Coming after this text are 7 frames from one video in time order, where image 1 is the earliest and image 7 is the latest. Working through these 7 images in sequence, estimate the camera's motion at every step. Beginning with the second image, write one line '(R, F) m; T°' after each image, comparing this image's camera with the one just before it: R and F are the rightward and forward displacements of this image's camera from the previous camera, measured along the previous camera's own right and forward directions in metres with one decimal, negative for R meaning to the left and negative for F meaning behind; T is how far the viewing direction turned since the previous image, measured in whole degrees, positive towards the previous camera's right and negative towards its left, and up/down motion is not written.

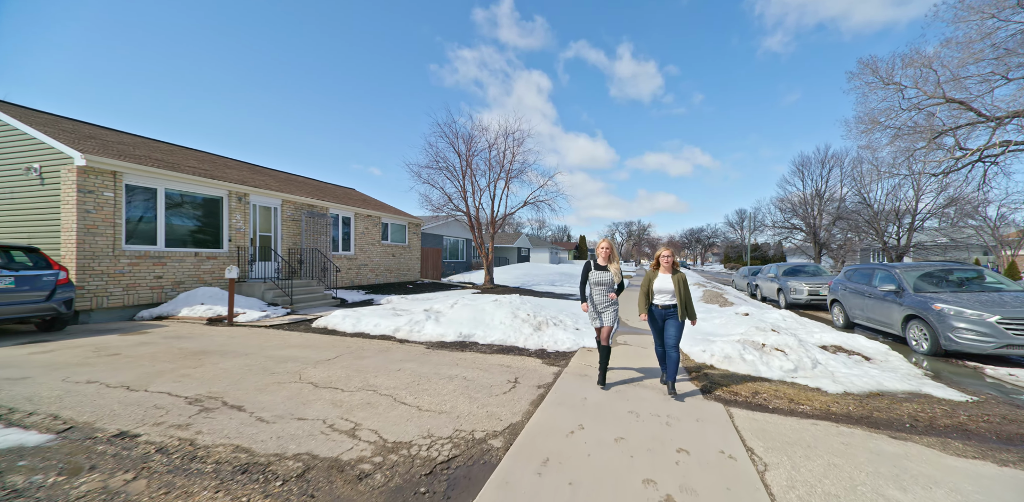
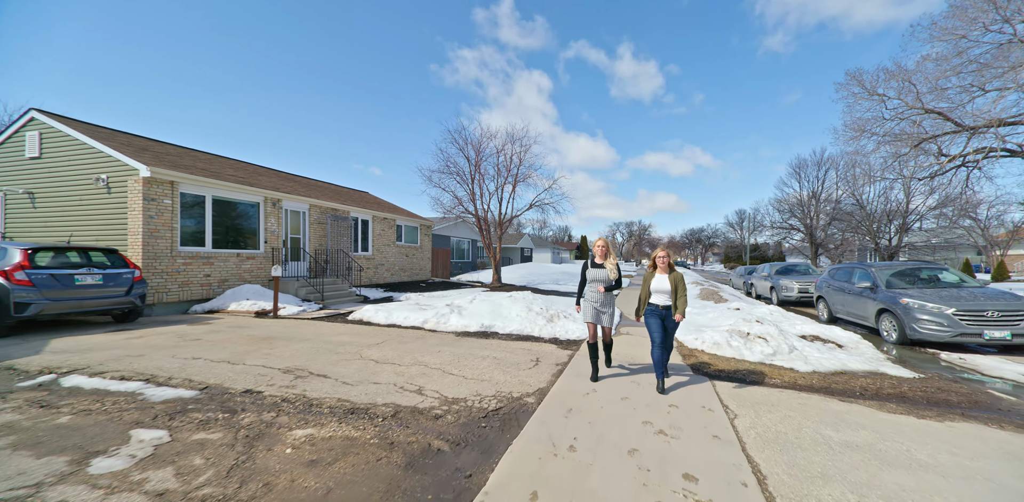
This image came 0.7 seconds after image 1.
(-0.3, -0.9) m; 0°
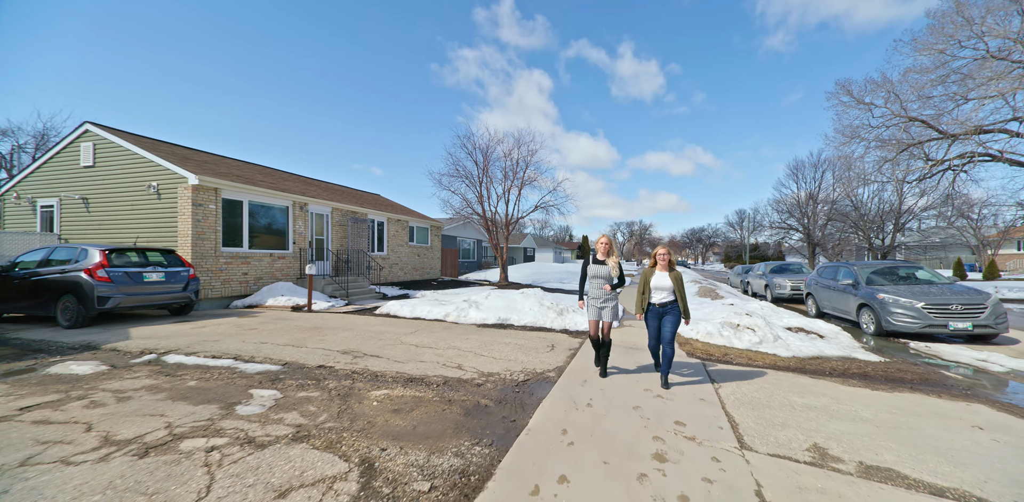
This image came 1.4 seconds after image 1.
(-0.3, -0.8) m; 0°
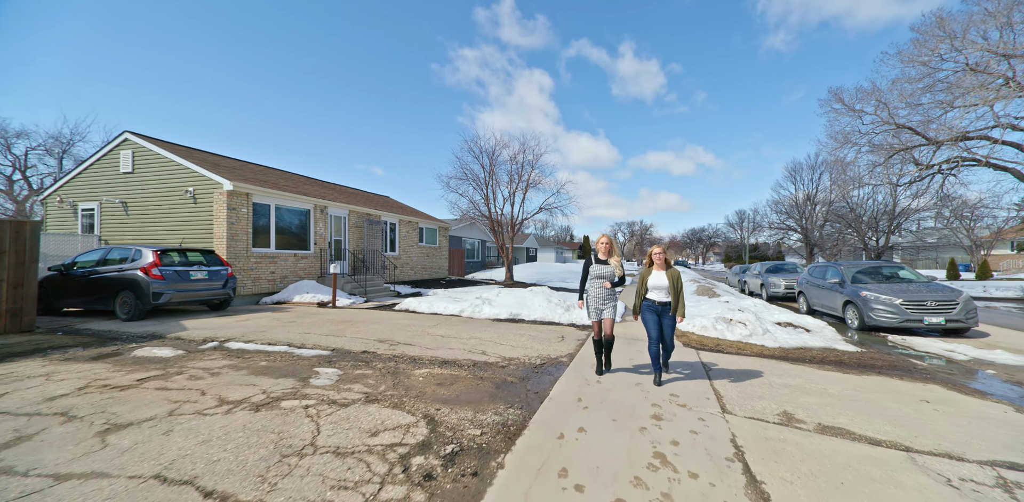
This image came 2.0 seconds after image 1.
(-0.2, -0.7) m; 0°
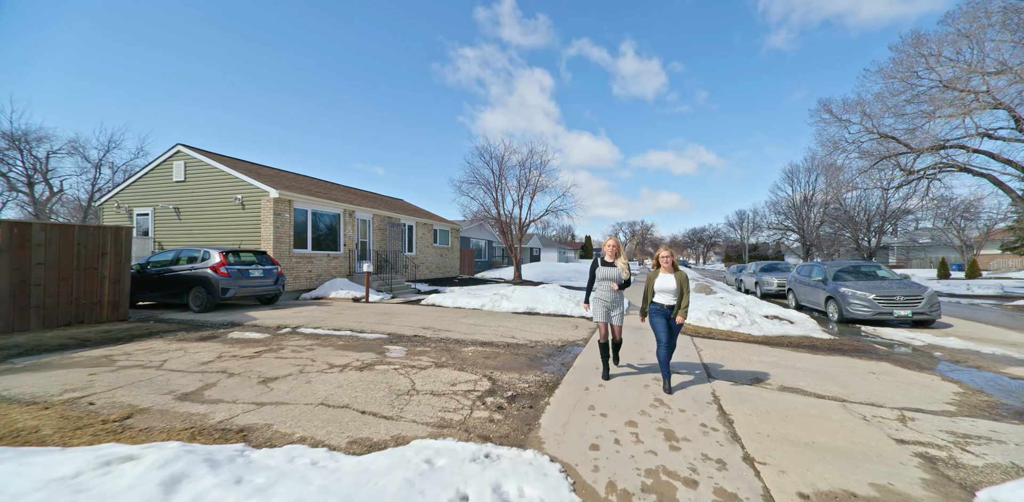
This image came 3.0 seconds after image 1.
(-0.4, -1.1) m; 0°
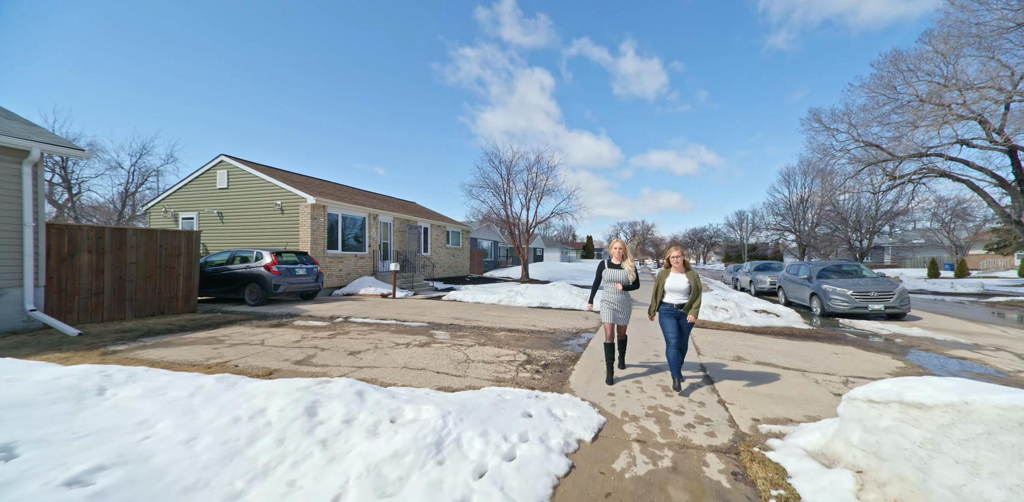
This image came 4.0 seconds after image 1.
(-0.4, -1.1) m; 0°
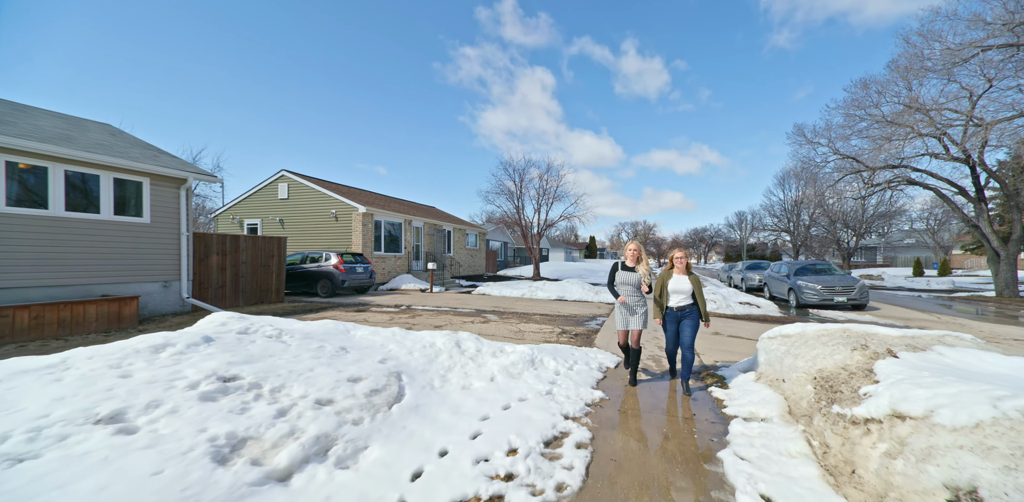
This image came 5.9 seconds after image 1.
(-0.6, -2.0) m; 0°
